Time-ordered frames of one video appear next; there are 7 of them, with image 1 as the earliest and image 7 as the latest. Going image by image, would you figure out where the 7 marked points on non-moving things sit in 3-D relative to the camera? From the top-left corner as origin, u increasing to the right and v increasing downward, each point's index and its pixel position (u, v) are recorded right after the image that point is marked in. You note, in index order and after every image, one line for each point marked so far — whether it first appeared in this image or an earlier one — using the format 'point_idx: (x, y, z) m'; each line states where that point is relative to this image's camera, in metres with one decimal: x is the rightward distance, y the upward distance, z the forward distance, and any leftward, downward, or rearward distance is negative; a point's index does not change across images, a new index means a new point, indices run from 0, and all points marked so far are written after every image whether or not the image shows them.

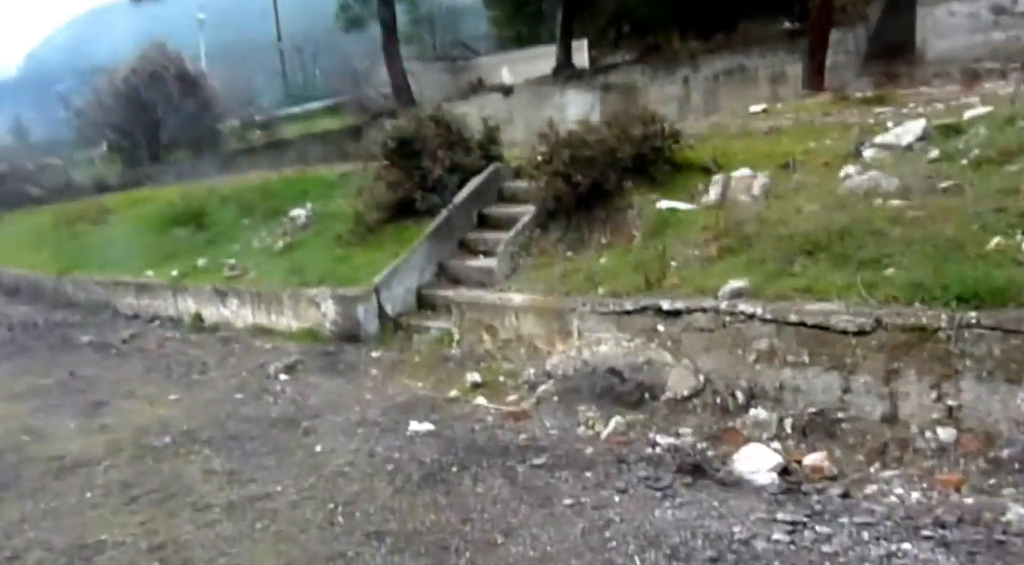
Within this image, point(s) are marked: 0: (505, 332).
0: (0.0, -0.3, +4.7) m
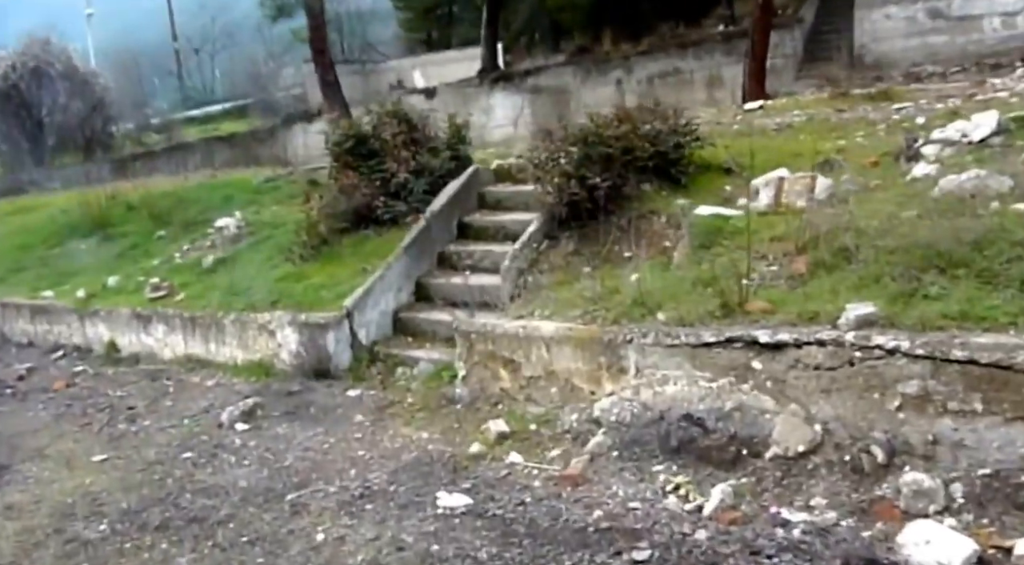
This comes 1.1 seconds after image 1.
0: (+0.1, -0.4, +3.9) m
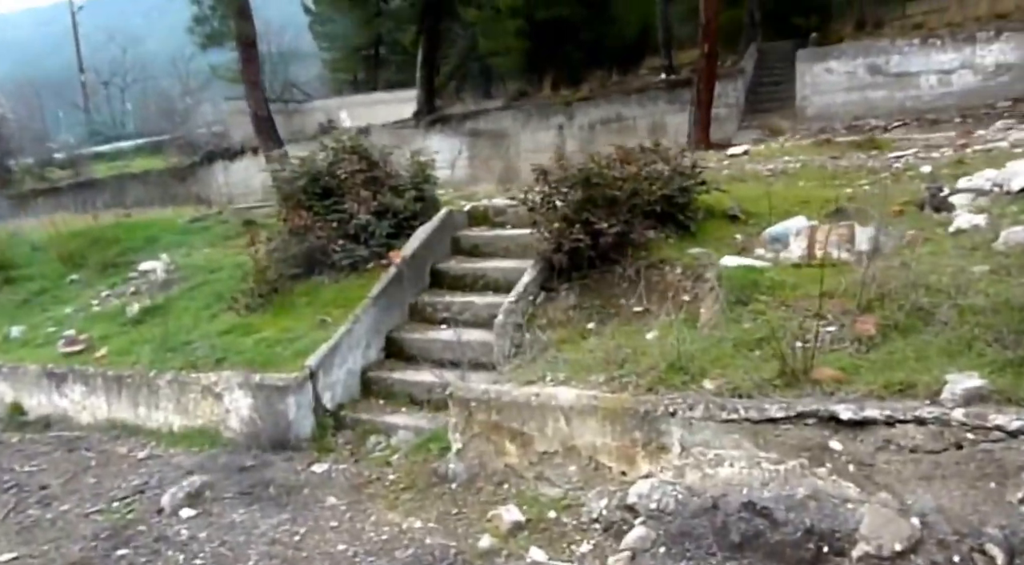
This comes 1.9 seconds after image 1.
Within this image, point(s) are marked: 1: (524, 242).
0: (+0.1, -0.7, +3.3) m
1: (+0.1, +0.3, +5.1) m
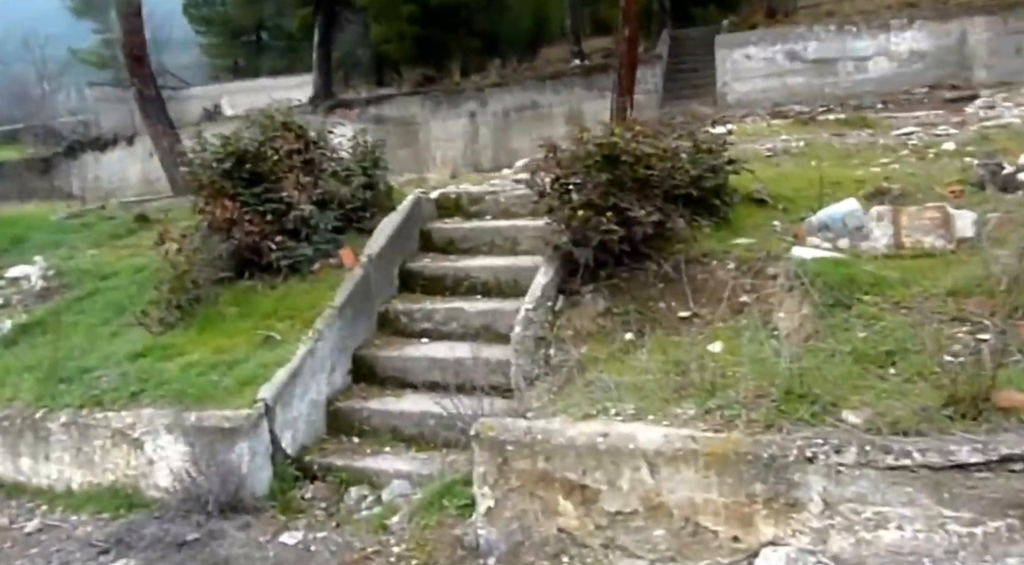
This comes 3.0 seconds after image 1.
0: (+0.3, -0.7, +2.5) m
1: (0.0, +0.3, +4.2) m
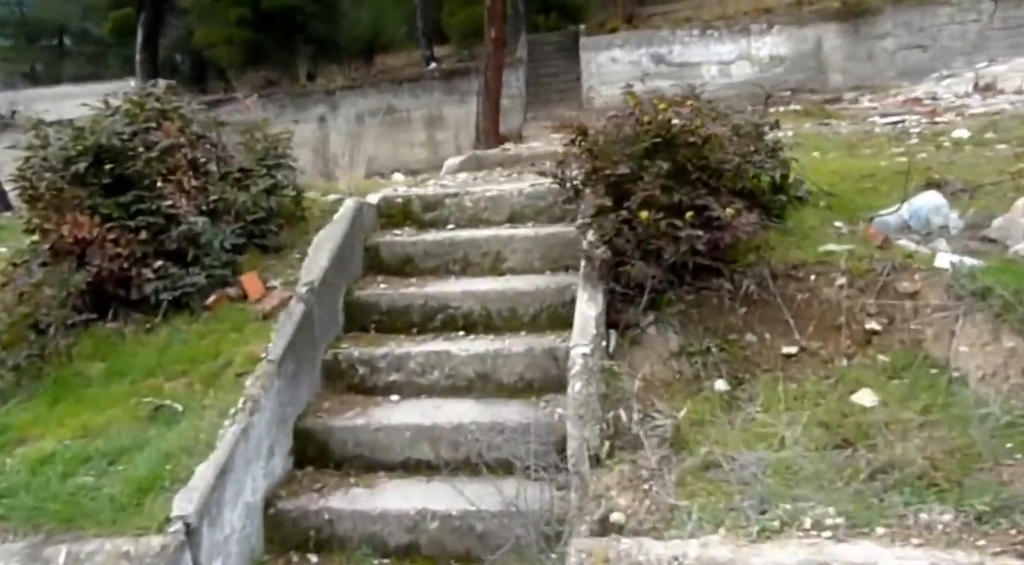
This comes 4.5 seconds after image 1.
0: (+0.6, -0.7, +1.6) m
1: (0.0, +0.1, +3.2) m
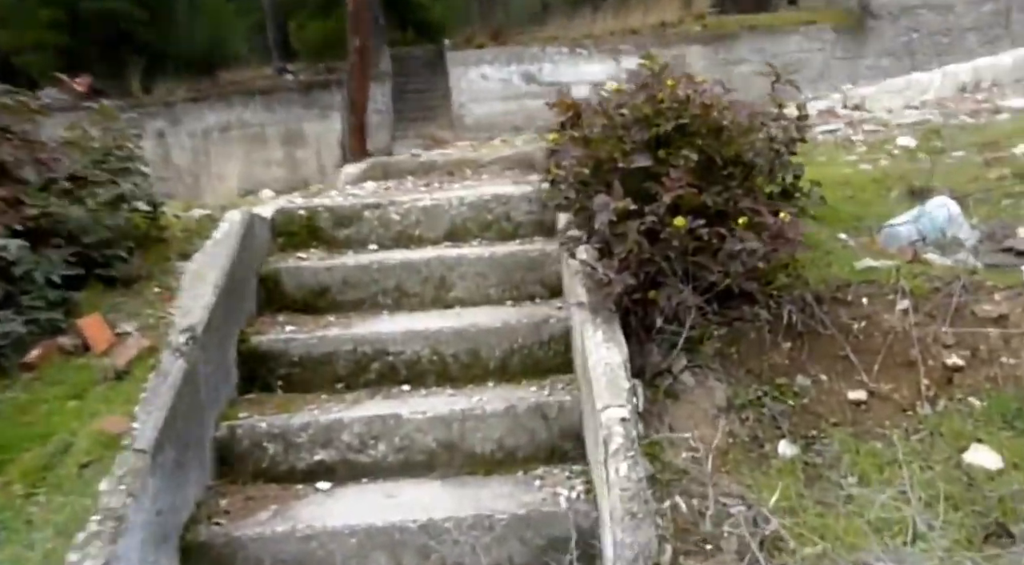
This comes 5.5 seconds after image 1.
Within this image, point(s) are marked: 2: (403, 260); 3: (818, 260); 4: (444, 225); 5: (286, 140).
0: (+0.8, -0.8, +1.0) m
1: (-0.2, 0.0, +2.5) m
2: (-0.4, +0.1, +2.7) m
3: (+0.8, +0.1, +2.2) m
4: (-0.2, +0.2, +2.8) m
5: (-3.3, +2.1, +11.8) m
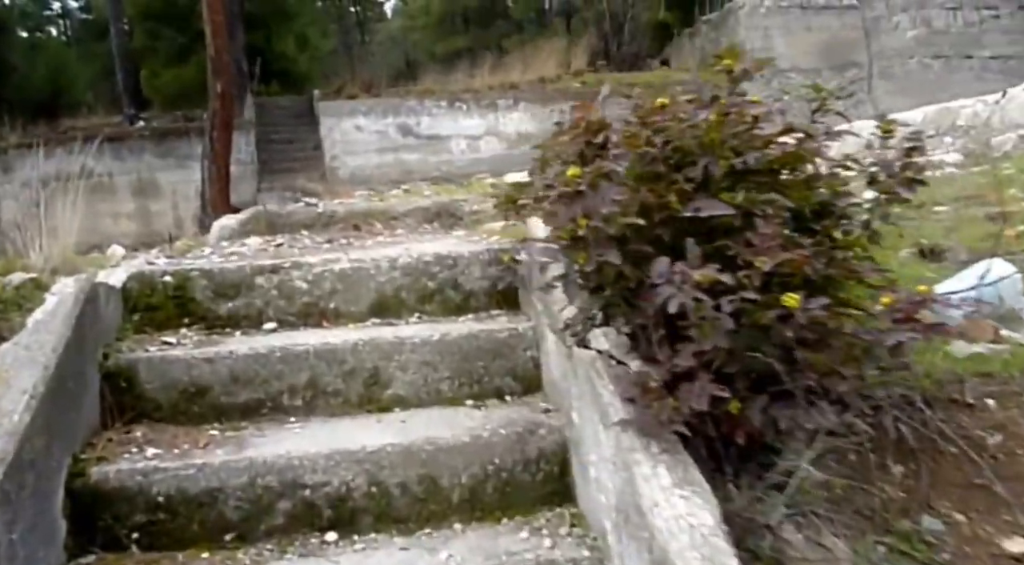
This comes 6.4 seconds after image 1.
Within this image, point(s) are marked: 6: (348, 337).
0: (+0.9, -0.9, +0.4) m
1: (-0.3, -0.2, +1.8) m
2: (-0.5, -0.2, +1.9) m
3: (+0.8, -0.1, +1.7) m
4: (-0.4, 0.0, +2.1) m
5: (-4.9, +1.2, +10.6) m
6: (-0.4, -0.1, +1.8) m
